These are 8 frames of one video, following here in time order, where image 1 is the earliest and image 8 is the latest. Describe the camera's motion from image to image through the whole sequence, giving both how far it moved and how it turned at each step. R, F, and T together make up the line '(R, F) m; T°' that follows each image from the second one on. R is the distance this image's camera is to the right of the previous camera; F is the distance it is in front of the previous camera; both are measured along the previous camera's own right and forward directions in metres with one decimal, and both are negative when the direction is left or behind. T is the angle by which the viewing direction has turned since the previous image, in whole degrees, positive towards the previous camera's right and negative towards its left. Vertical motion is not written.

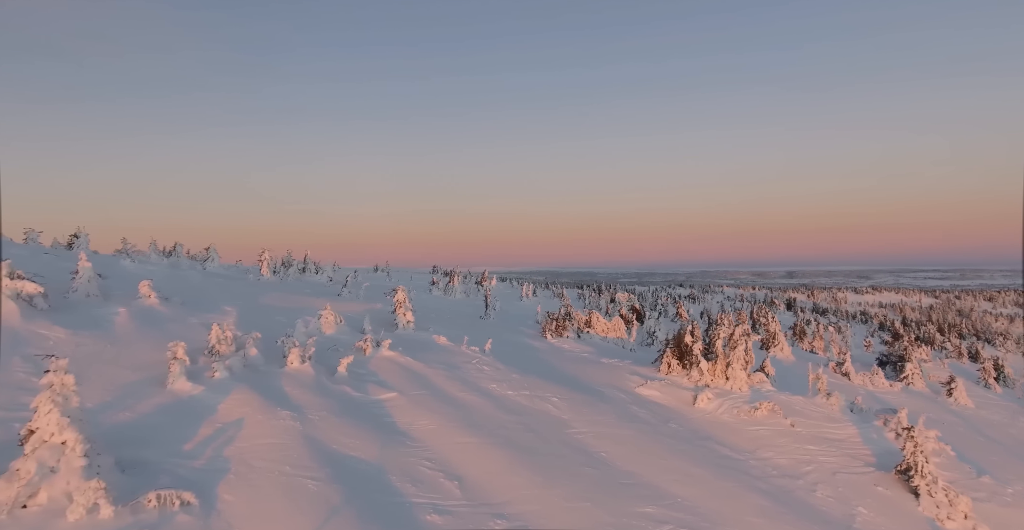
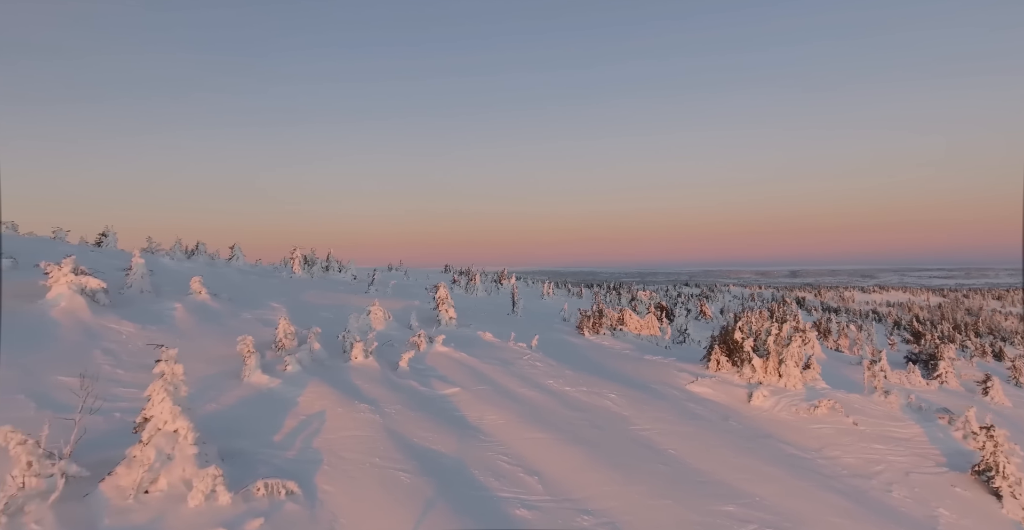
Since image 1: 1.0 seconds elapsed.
(-0.6, 0.0) m; -3°
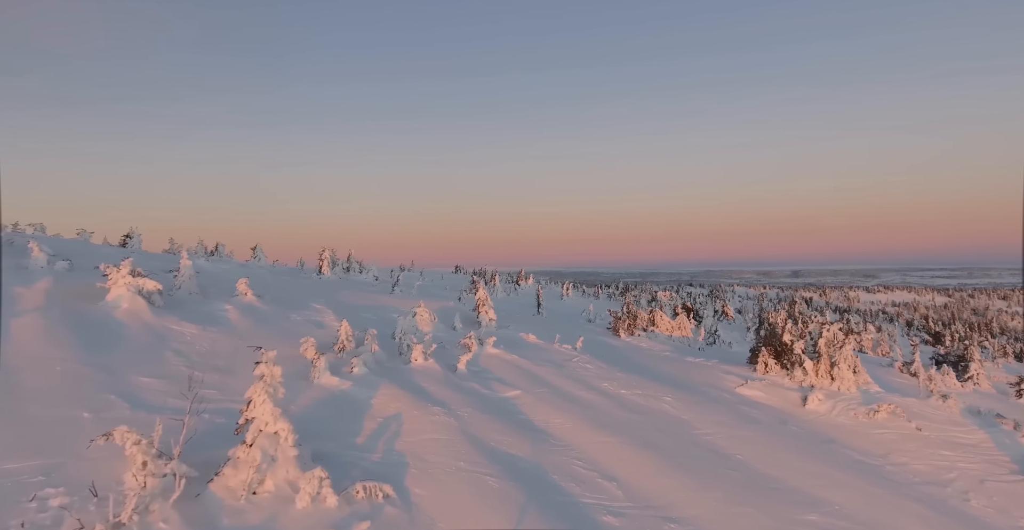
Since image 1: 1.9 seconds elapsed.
(-0.5, 0.0) m; -2°
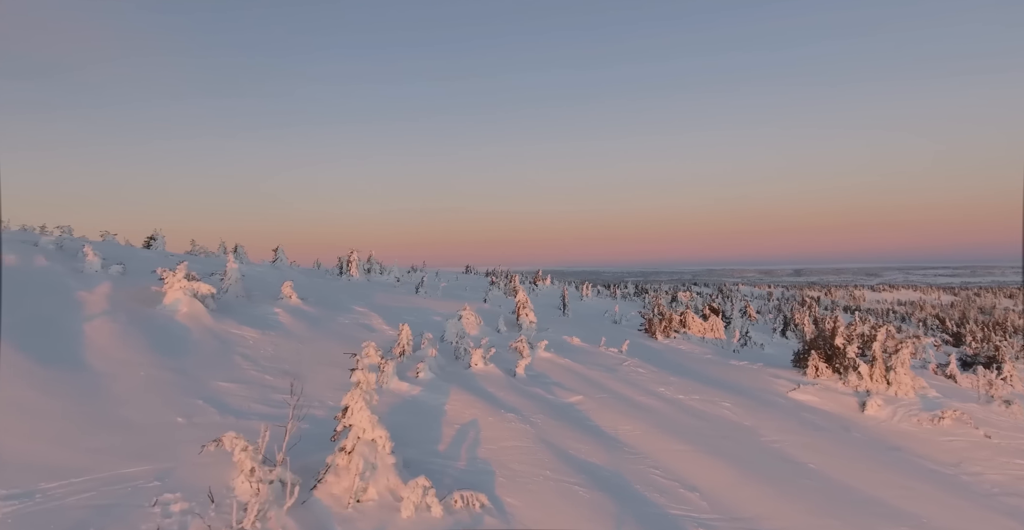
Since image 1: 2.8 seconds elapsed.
(-0.5, 0.0) m; -2°
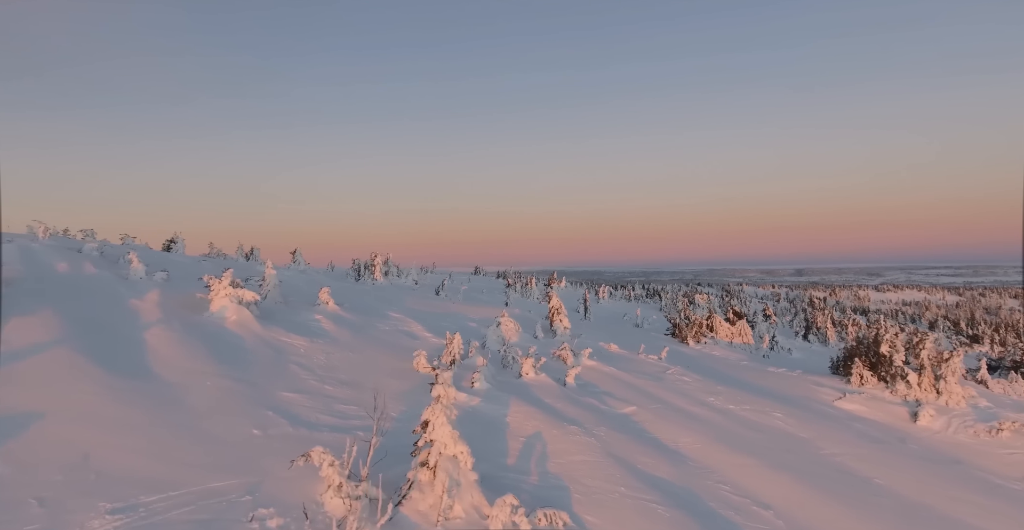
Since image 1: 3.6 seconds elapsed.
(-0.5, 0.0) m; -2°
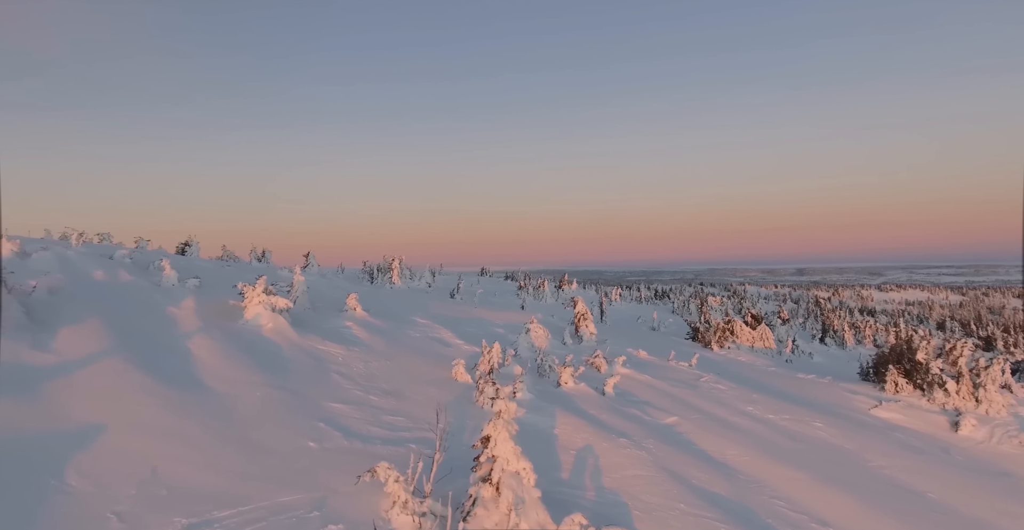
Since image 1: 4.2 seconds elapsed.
(-0.4, 0.0) m; -2°
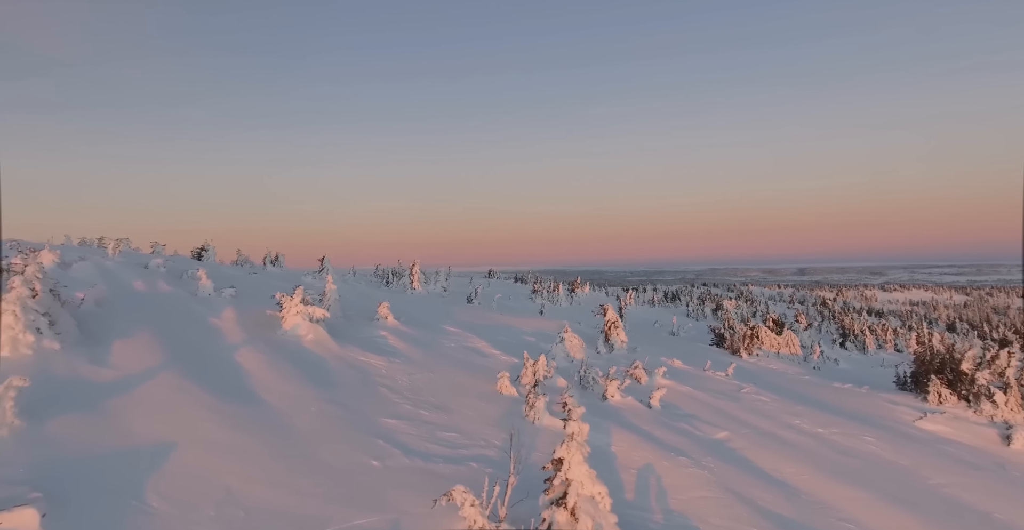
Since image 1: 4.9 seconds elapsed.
(-0.4, 0.0) m; -2°
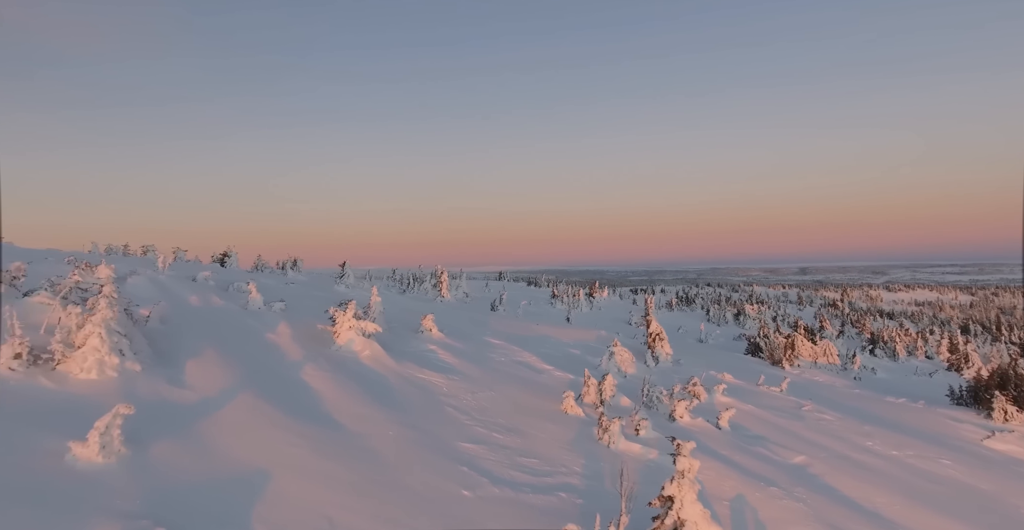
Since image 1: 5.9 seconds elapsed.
(-0.6, +0.1) m; -2°
